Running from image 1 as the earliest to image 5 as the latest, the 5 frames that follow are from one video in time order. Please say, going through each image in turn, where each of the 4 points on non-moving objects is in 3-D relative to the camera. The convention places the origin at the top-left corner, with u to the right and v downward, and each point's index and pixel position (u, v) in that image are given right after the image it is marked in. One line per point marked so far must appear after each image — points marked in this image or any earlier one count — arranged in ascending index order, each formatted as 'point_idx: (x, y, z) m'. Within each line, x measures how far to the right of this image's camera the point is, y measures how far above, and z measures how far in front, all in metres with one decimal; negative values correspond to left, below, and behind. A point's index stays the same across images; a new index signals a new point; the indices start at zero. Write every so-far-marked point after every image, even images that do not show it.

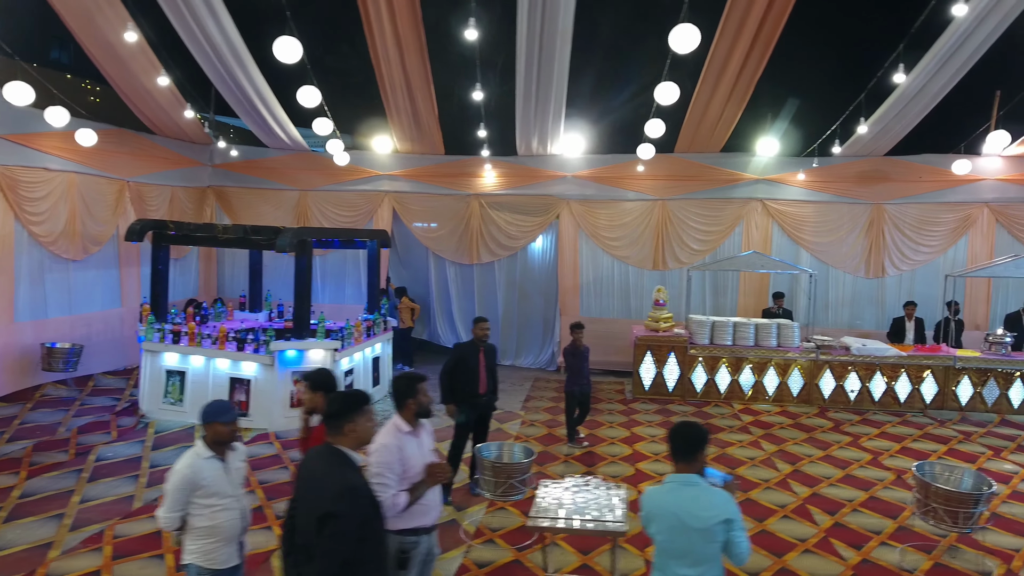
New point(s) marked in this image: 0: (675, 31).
0: (+1.0, +1.5, +4.2) m
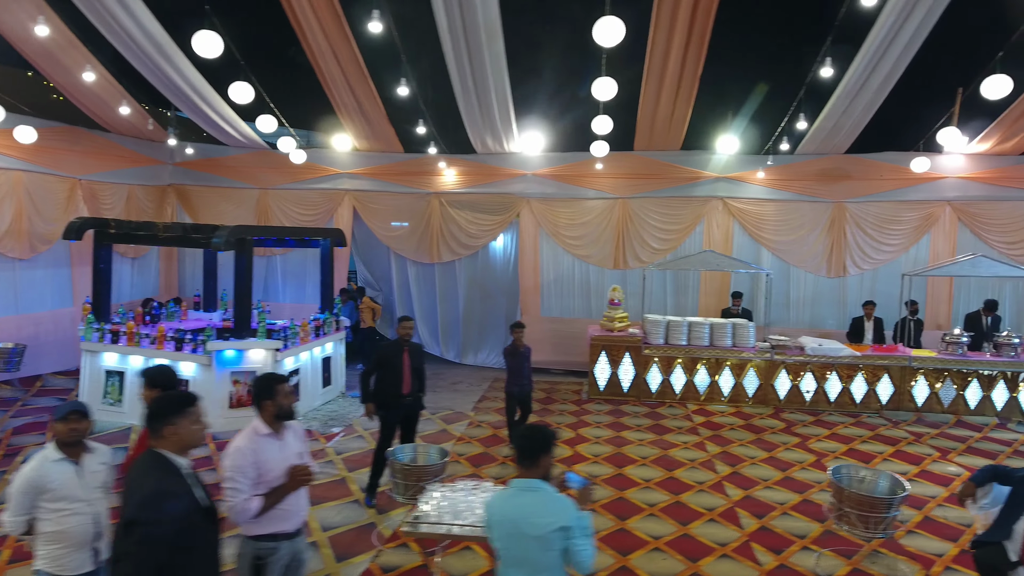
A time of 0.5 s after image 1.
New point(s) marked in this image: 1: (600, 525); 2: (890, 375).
0: (+0.5, +1.5, +4.1) m
1: (+0.5, -1.4, +4.2) m
2: (+3.5, -0.8, +6.8) m
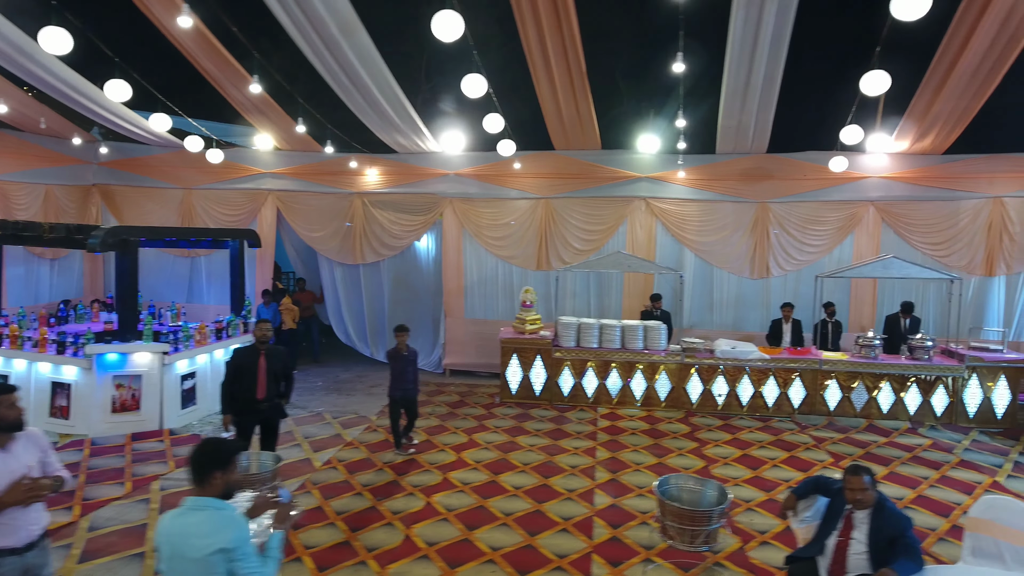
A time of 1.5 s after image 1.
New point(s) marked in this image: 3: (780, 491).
0: (-0.4, +1.5, +4.0) m
1: (-0.4, -1.4, +4.1) m
2: (+2.7, -0.8, +6.7) m
3: (+1.8, -1.3, +4.9) m
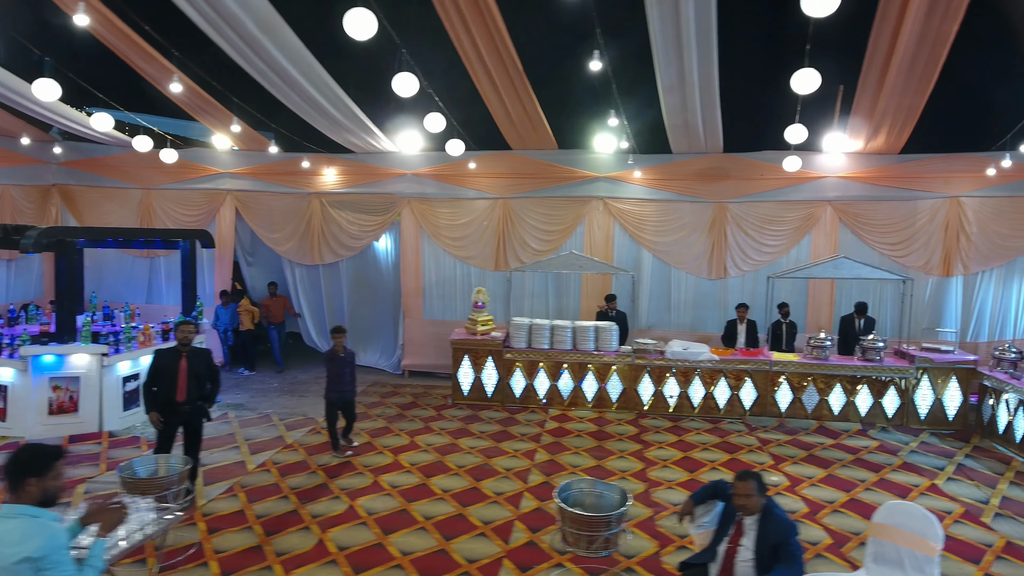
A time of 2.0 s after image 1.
0: (-0.9, +1.5, +3.9) m
1: (-0.9, -1.4, +4.1) m
2: (+2.2, -0.8, +6.7) m
3: (+1.3, -1.4, +4.8) m
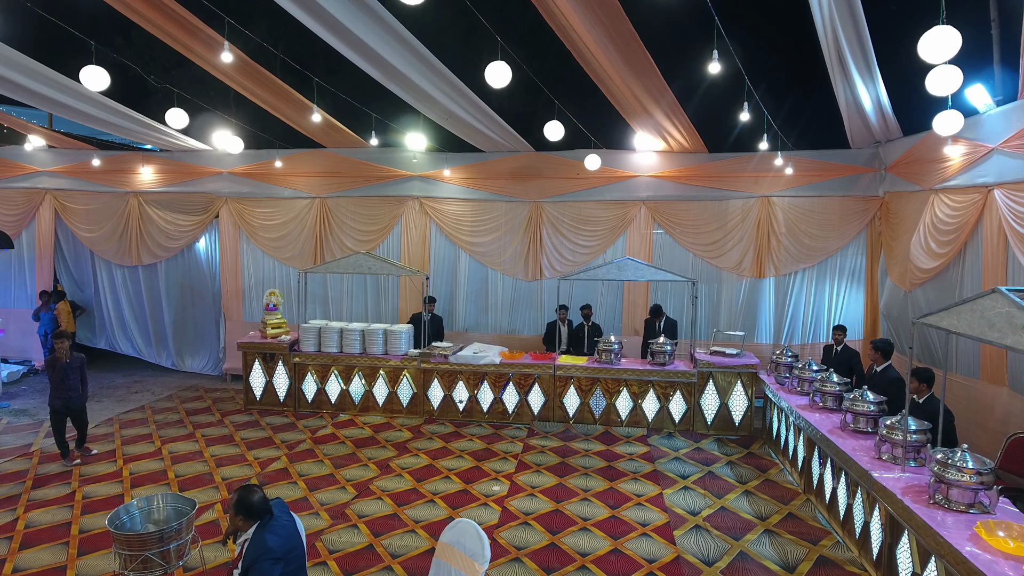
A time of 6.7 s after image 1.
0: (-2.8, +1.4, +3.7) m
1: (-2.8, -1.4, +3.8) m
2: (+0.3, -0.8, +6.5) m
3: (-0.6, -1.4, +4.6) m
